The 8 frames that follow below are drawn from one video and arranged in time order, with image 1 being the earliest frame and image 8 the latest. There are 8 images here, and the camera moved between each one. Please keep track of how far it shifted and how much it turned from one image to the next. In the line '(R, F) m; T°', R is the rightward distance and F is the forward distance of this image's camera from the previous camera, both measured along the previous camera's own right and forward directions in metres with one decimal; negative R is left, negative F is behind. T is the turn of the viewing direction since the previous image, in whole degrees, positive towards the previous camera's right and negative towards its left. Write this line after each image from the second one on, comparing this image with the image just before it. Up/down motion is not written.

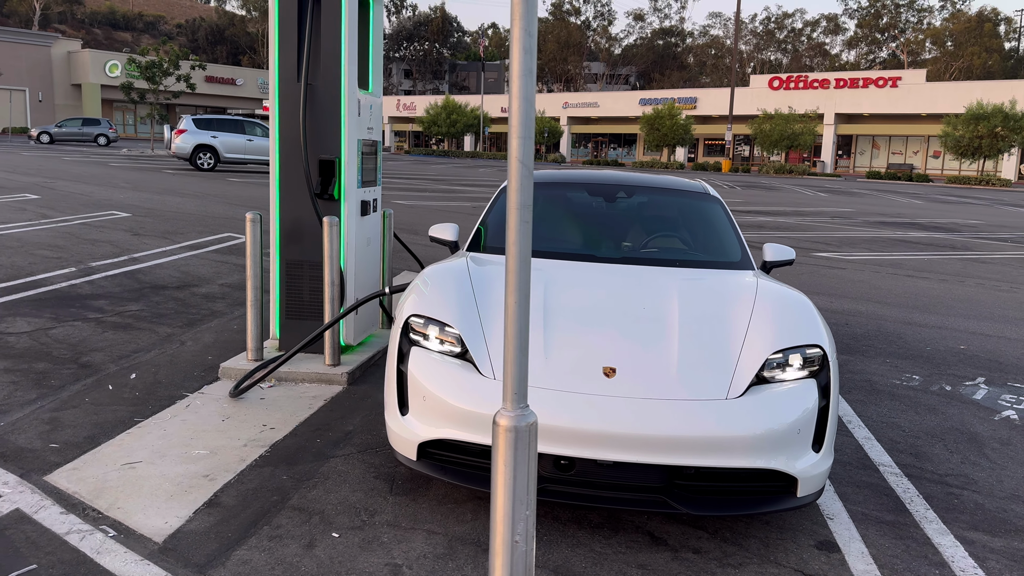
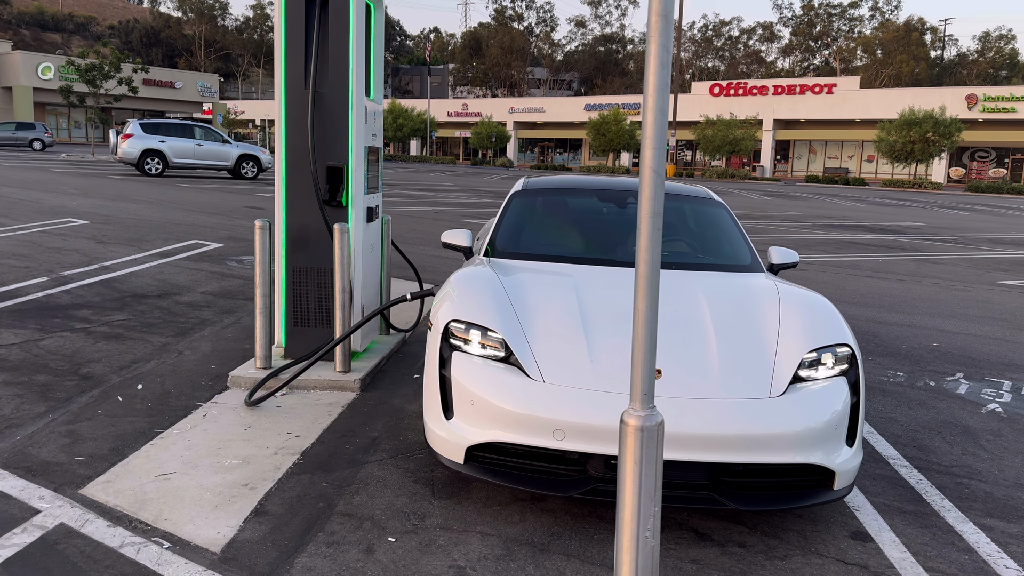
(-0.4, -0.1) m; +4°
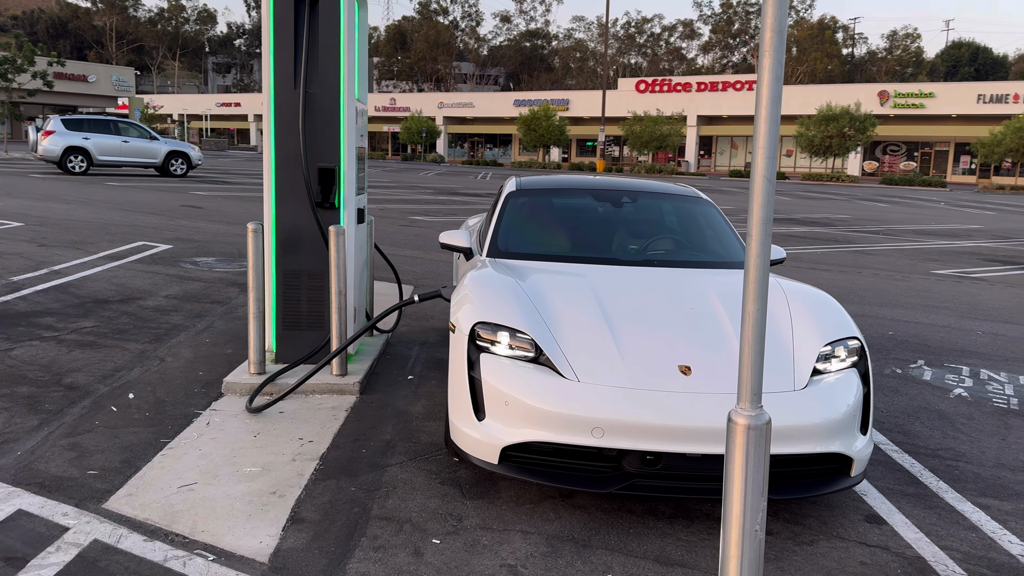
(-0.4, 0.0) m; +5°
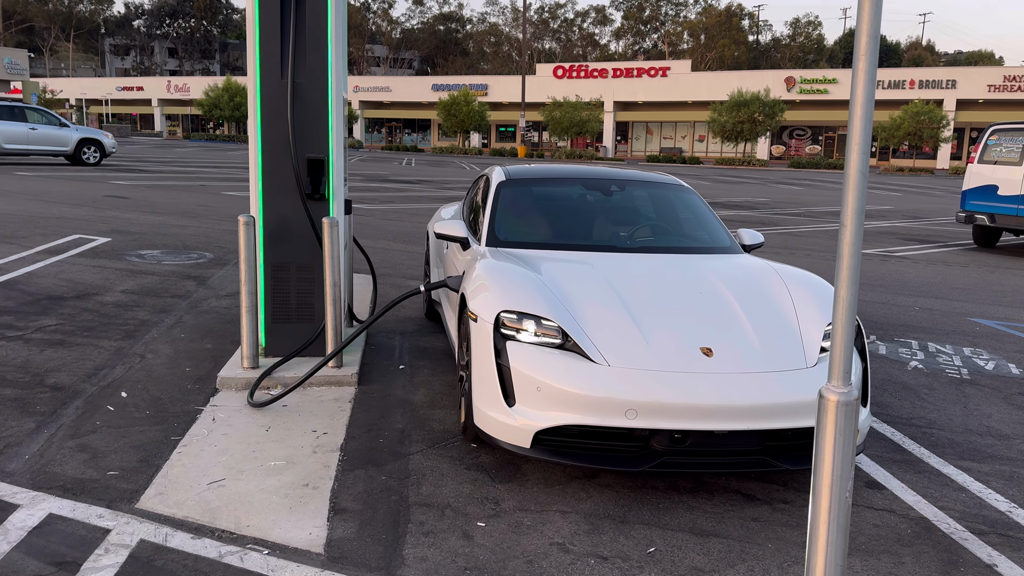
(-0.4, -0.1) m; +6°
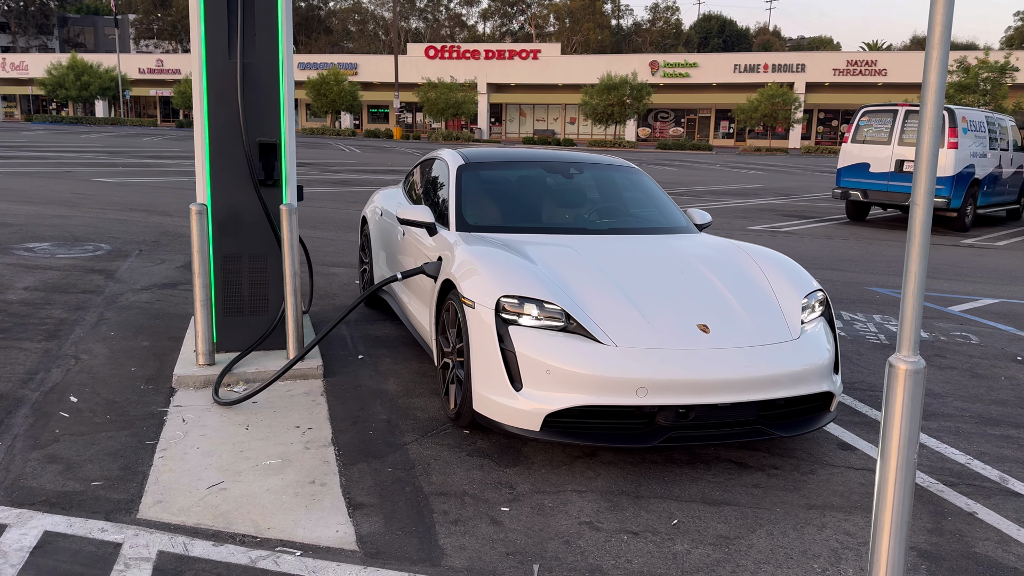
(-0.5, 0.0) m; +9°
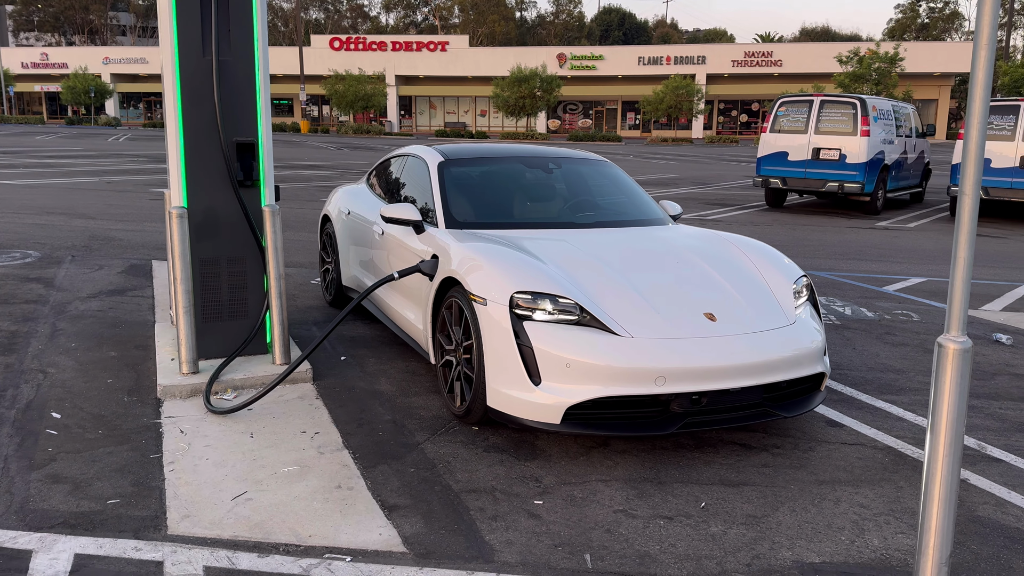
(-0.4, 0.0) m; +6°
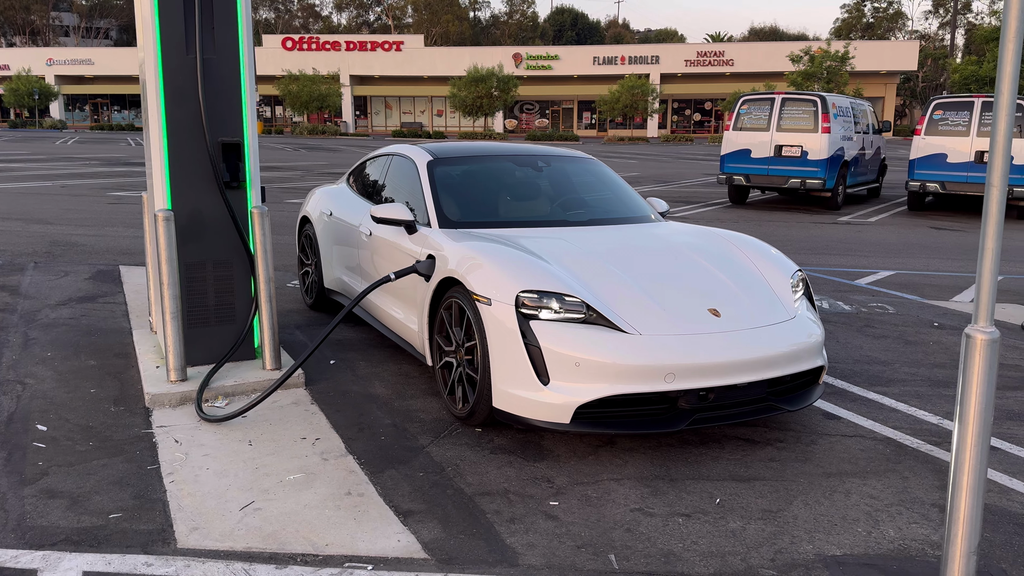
(-0.2, 0.0) m; +3°
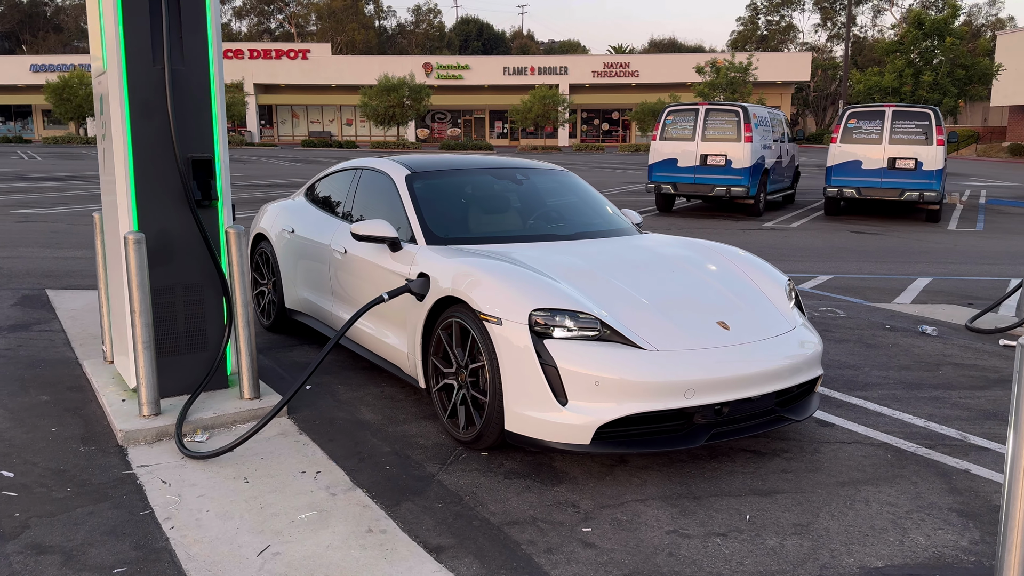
(-0.4, +0.1) m; +6°
